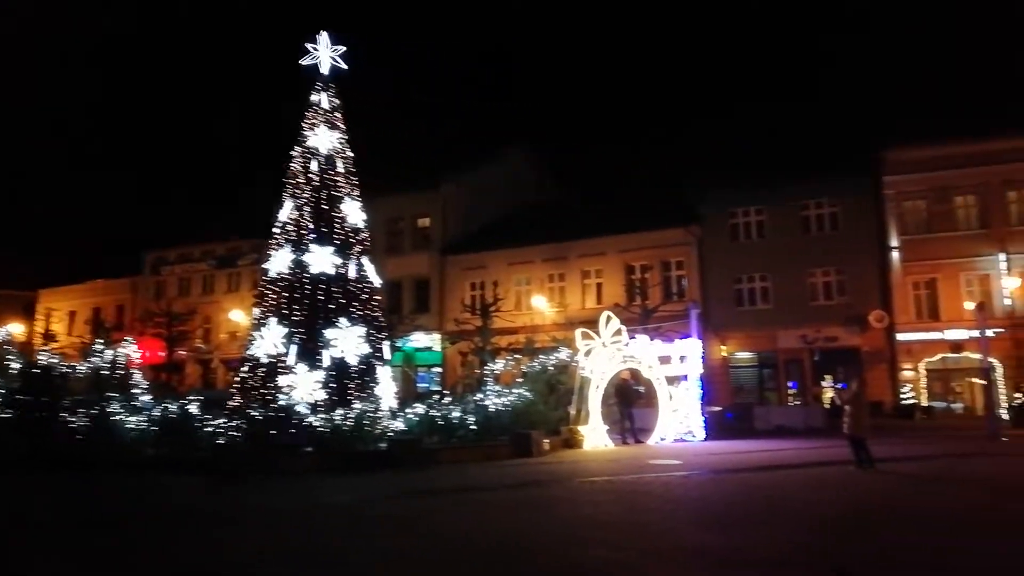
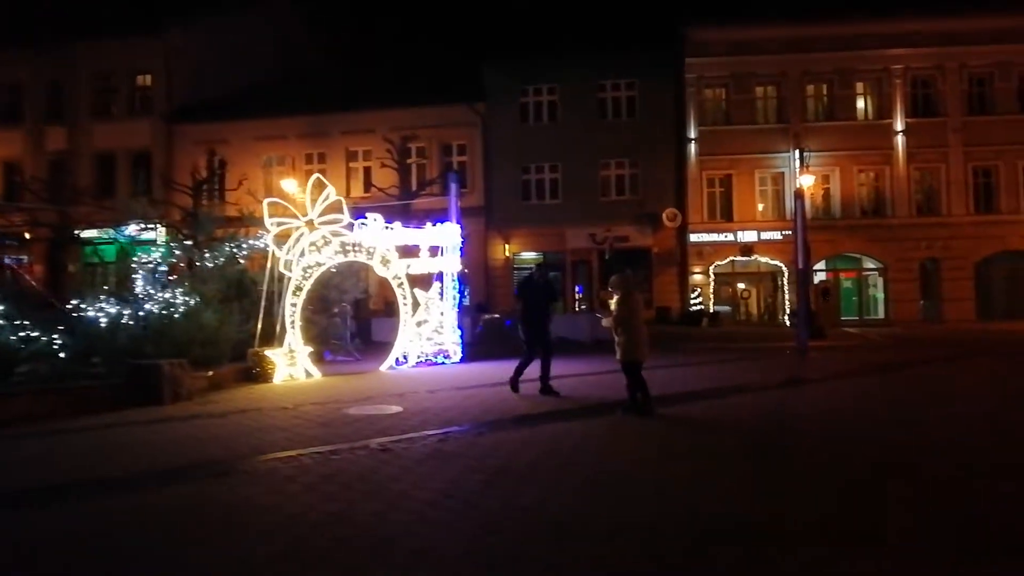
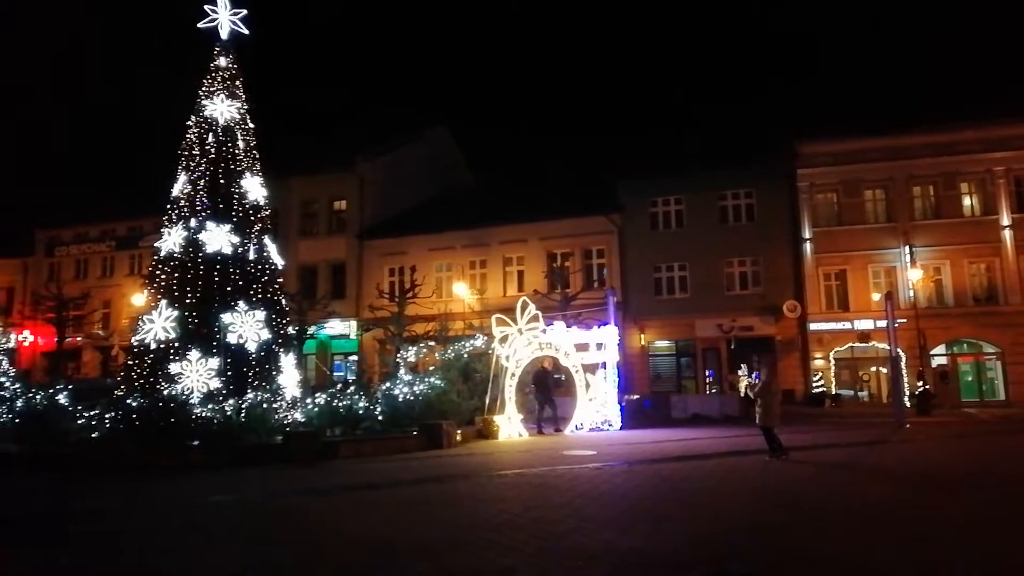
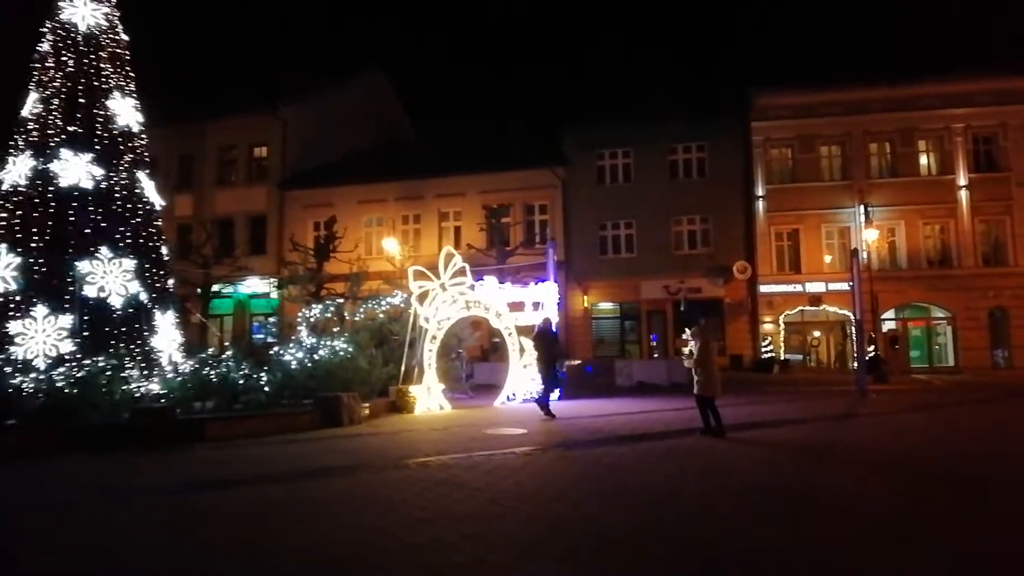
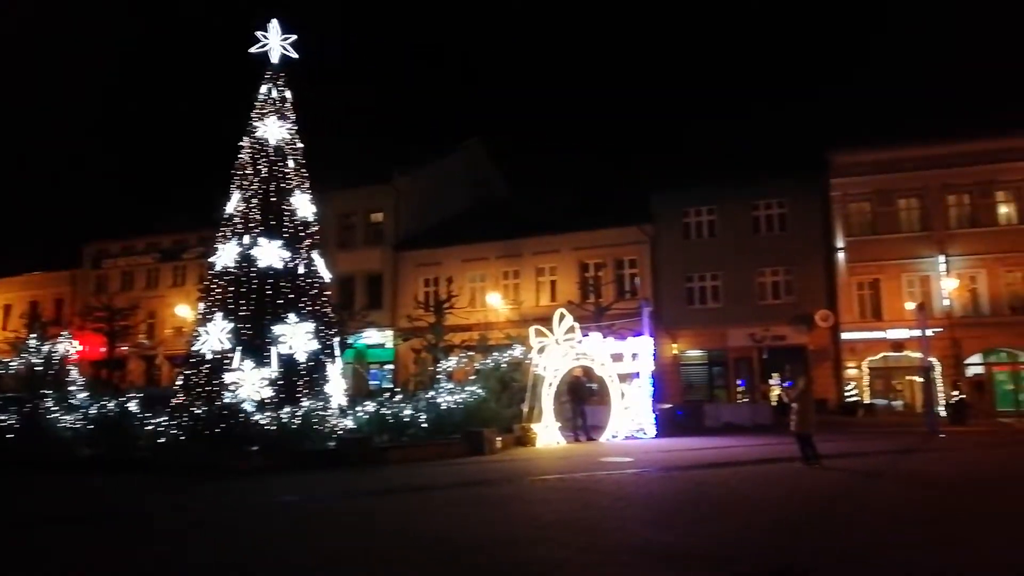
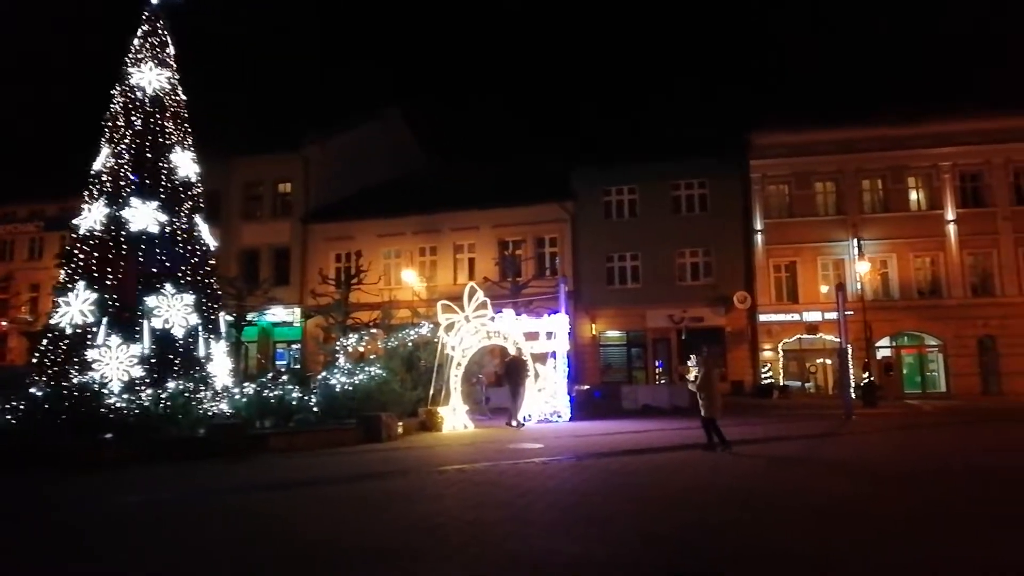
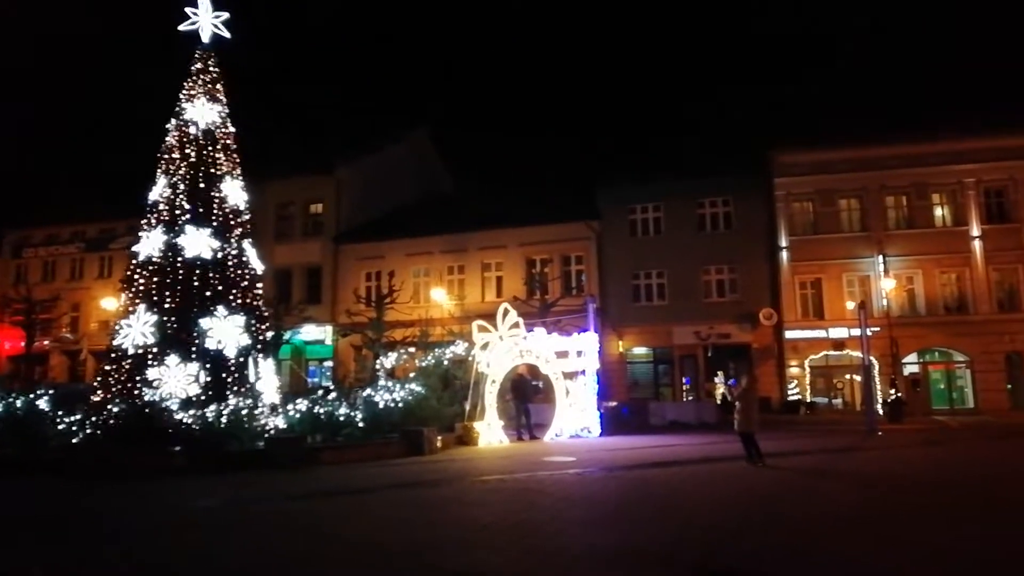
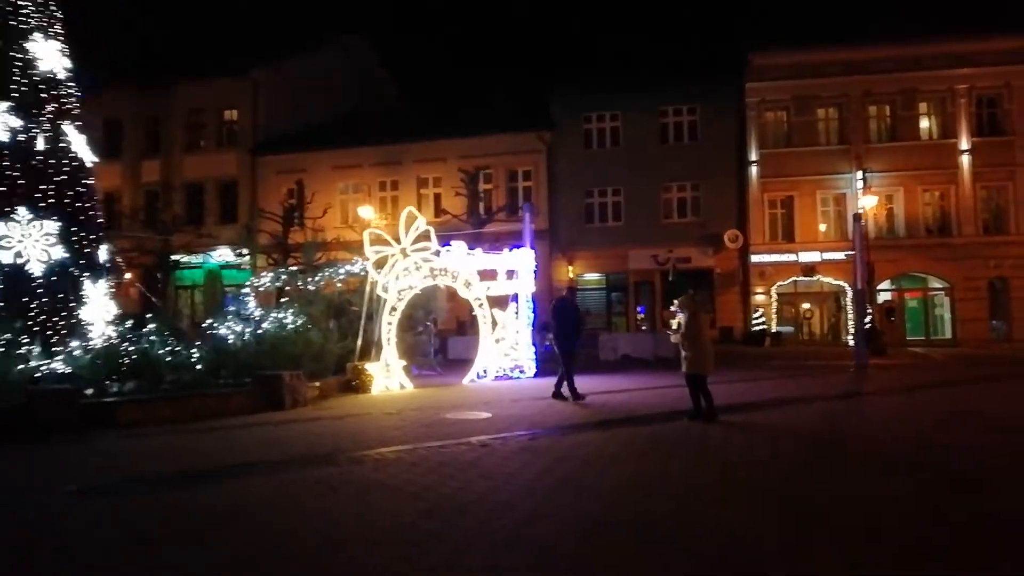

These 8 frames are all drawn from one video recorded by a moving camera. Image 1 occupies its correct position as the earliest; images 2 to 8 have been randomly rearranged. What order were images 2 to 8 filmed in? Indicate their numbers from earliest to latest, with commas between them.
5, 7, 3, 6, 4, 8, 2
